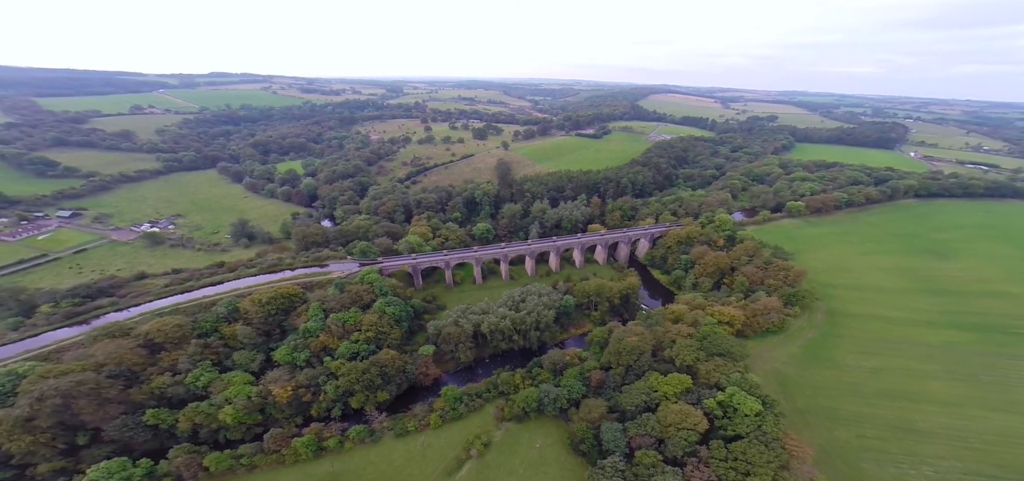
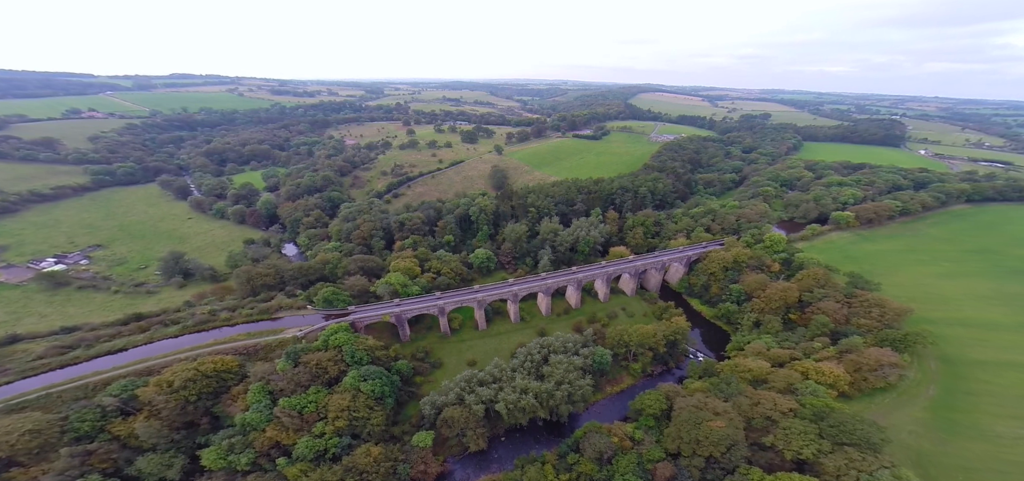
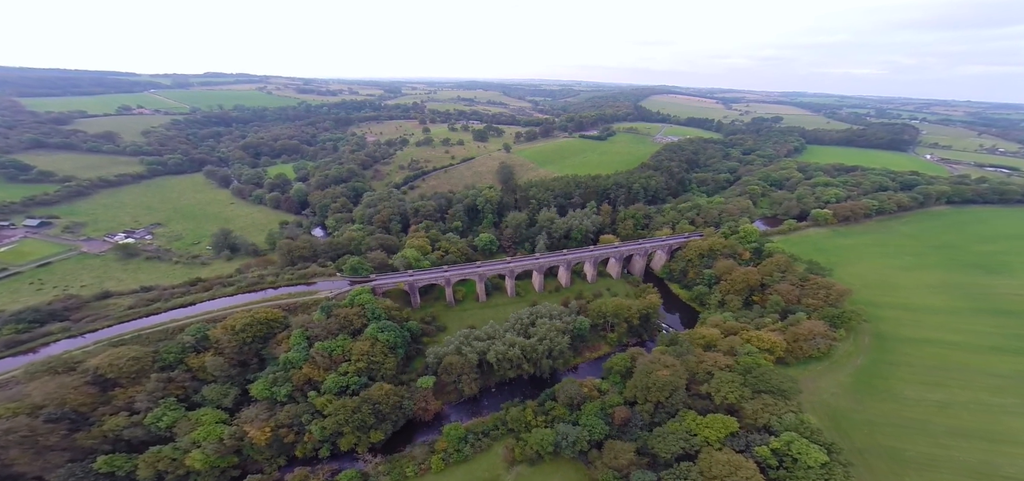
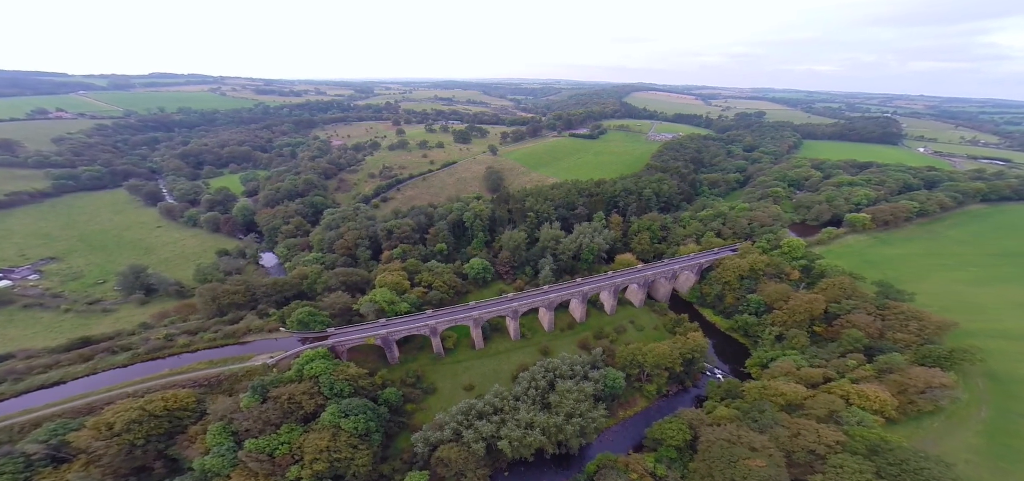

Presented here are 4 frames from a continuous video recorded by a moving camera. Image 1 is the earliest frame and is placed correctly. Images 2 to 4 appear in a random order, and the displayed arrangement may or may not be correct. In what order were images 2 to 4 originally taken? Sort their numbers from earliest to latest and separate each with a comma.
3, 2, 4
